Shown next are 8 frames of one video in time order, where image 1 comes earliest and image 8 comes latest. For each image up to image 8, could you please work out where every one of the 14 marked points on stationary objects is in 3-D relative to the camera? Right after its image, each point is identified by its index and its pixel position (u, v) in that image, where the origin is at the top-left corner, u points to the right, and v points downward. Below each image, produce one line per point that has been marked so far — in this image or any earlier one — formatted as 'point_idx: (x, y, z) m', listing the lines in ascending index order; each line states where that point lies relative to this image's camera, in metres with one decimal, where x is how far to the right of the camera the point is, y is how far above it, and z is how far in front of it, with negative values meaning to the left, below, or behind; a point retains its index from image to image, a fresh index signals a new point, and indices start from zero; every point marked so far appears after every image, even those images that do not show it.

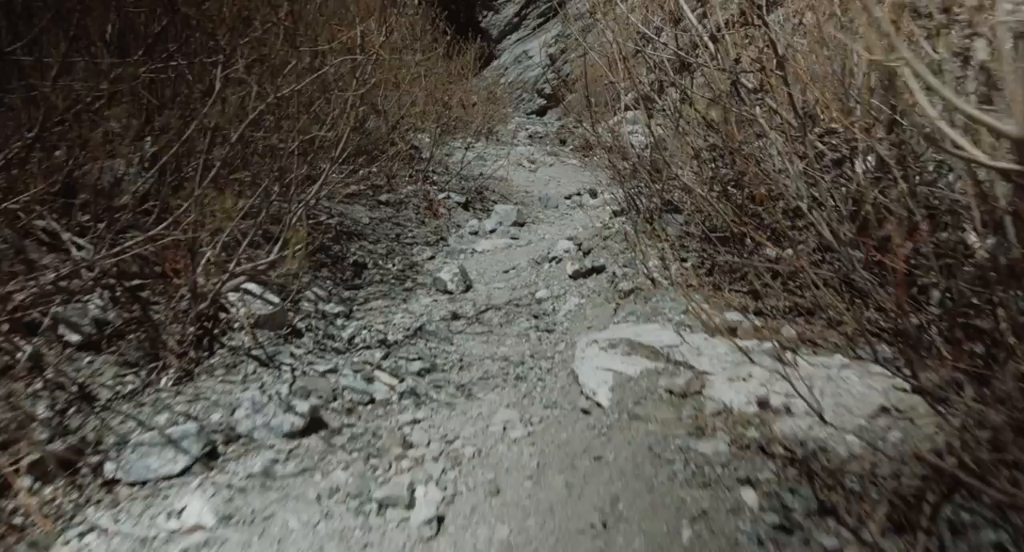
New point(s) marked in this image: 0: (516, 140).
0: (+0.1, +2.2, +10.7) m
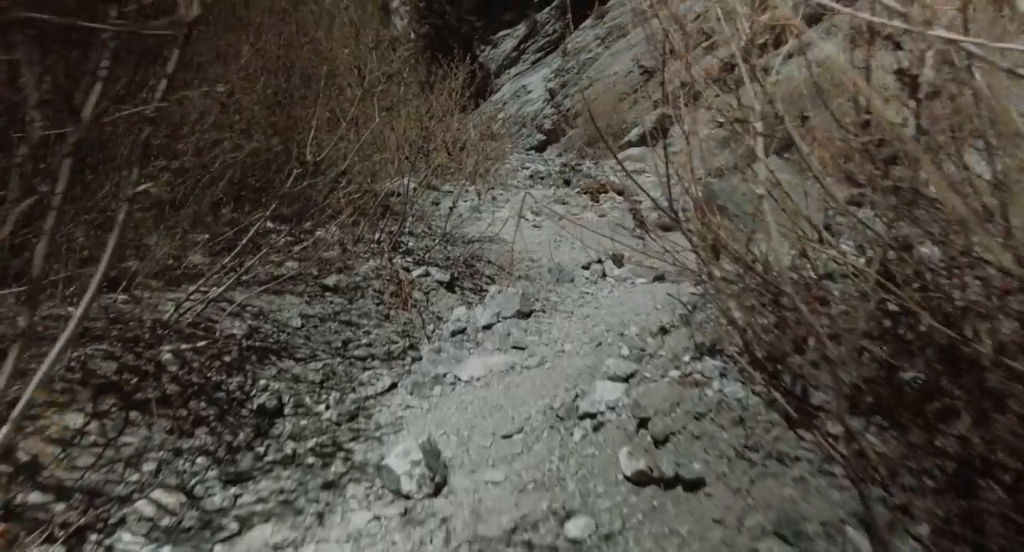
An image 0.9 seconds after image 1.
0: (+0.1, +1.4, +9.8) m
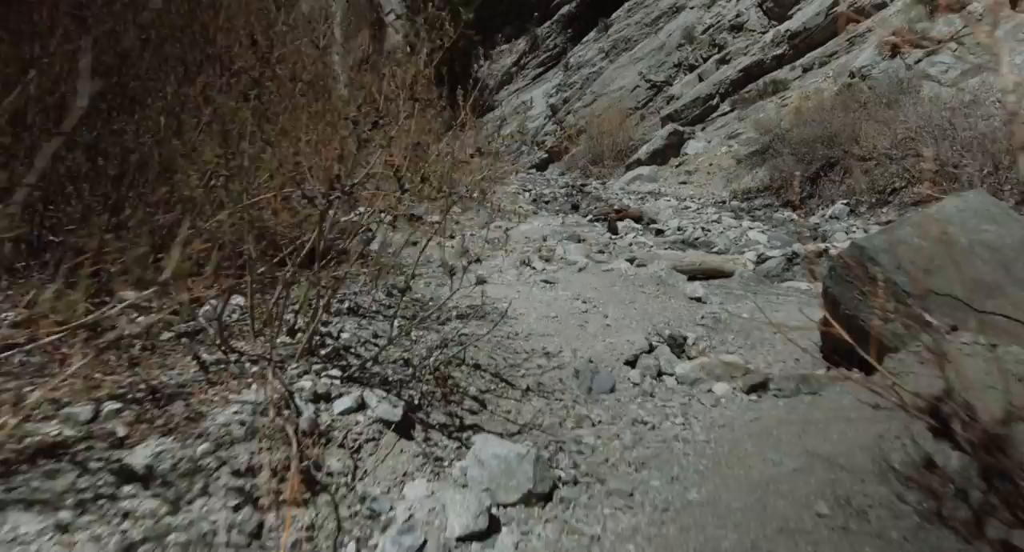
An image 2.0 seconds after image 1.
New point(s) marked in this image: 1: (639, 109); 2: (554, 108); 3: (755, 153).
0: (+0.1, +0.9, +8.5) m
1: (+3.2, +4.2, +17.5) m
2: (+1.2, +4.8, +19.8) m
3: (+4.0, +2.0, +11.3) m
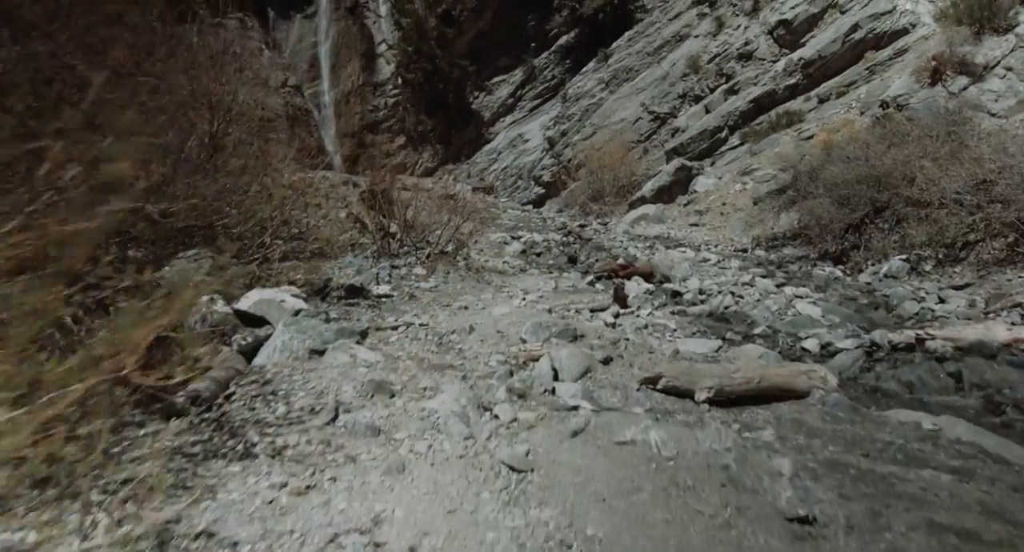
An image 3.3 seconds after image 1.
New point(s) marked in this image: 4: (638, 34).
0: (0.0, +0.2, +7.1) m
1: (+3.0, +3.1, +16.2) m
2: (+1.0, +3.6, +18.5) m
3: (+3.8, +1.2, +9.9) m
4: (+3.4, +6.6, +19.0) m
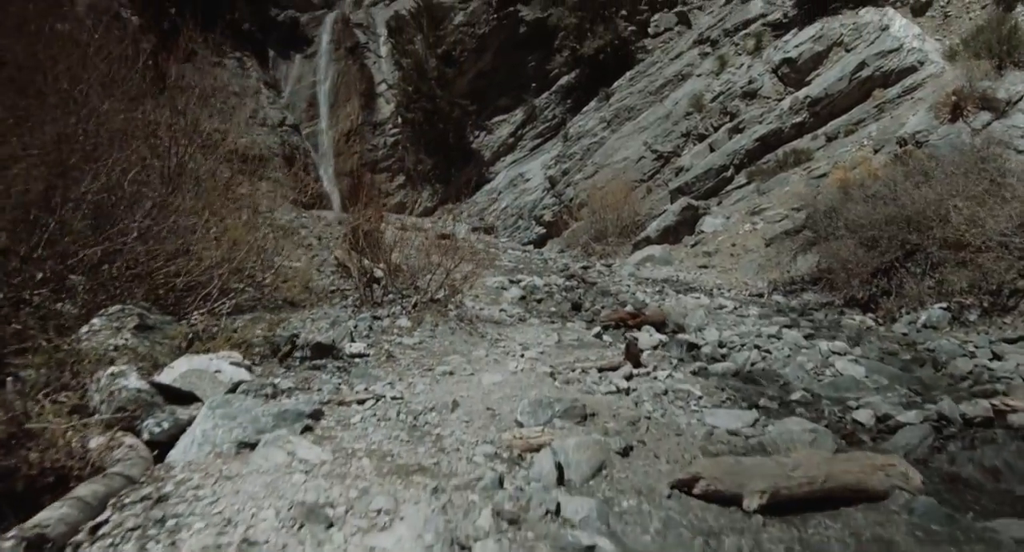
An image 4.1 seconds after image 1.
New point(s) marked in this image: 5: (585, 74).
0: (-0.1, -0.2, +6.5) m
1: (+3.0, +2.1, +15.7) m
2: (+1.0, +2.5, +18.1) m
3: (+3.8, +0.6, +9.4) m
4: (+3.4, +5.5, +18.7) m
5: (+2.1, +5.8, +19.9) m
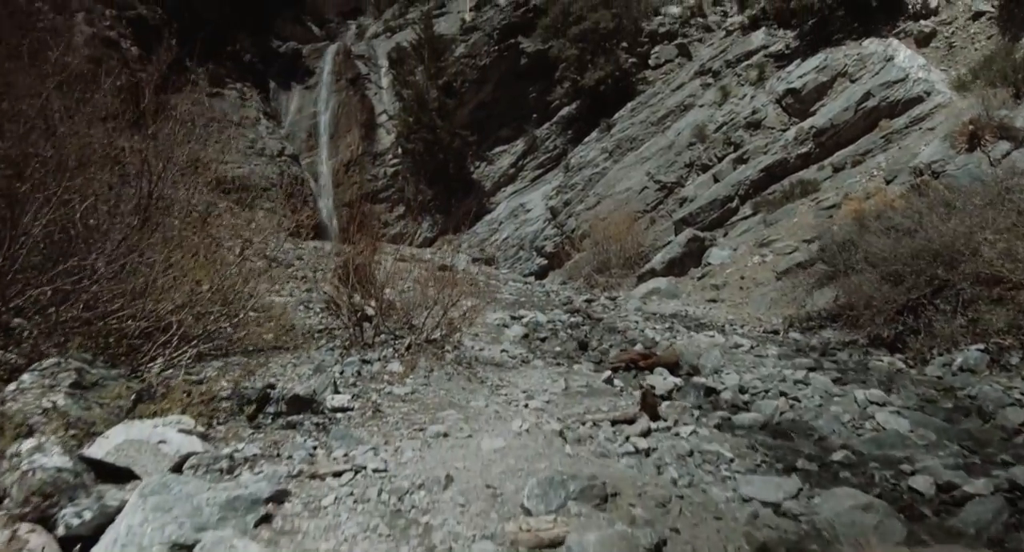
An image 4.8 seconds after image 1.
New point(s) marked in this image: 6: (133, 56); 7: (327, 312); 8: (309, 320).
0: (0.0, -0.5, +6.1) m
1: (+3.0, +1.4, +15.4) m
2: (+1.1, +1.7, +17.8) m
3: (+3.8, +0.1, +9.0) m
4: (+3.4, +4.6, +18.5) m
5: (+2.1, +4.9, +19.7) m
6: (-8.9, +5.2, +16.3) m
7: (-1.5, -0.3, +5.8) m
8: (-1.7, -0.4, +5.6) m
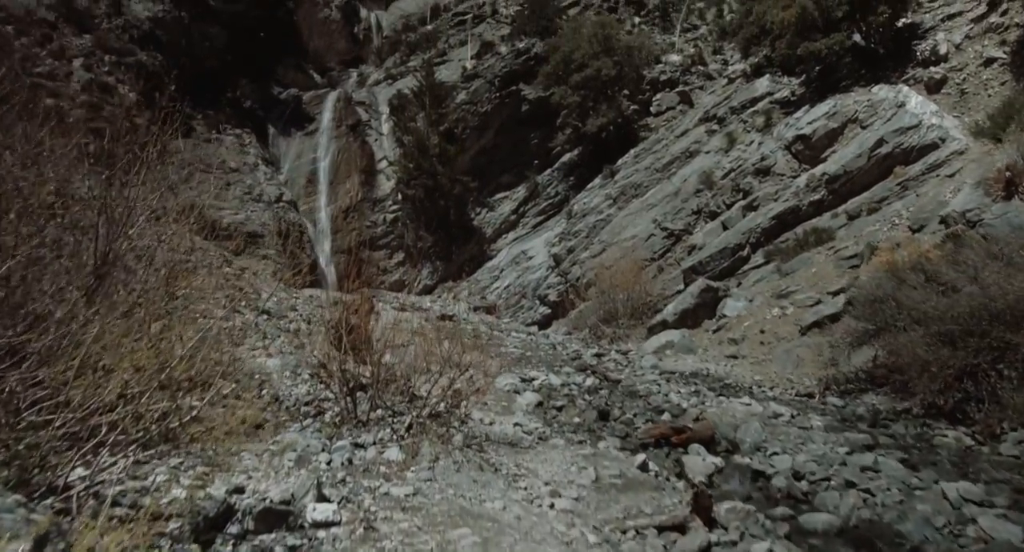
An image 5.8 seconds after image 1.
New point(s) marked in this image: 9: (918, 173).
0: (+0.1, -1.0, +5.4) m
1: (+3.1, +0.3, +14.9) m
2: (+1.1, +0.4, +17.3) m
3: (+3.9, -0.6, +8.4) m
4: (+3.5, +3.3, +18.2) m
5: (+2.2, +3.5, +19.4) m
6: (-8.8, +4.1, +16.0) m
7: (-1.4, -0.8, +5.1) m
8: (-1.6, -0.8, +5.0) m
9: (+6.9, +1.7, +11.6) m
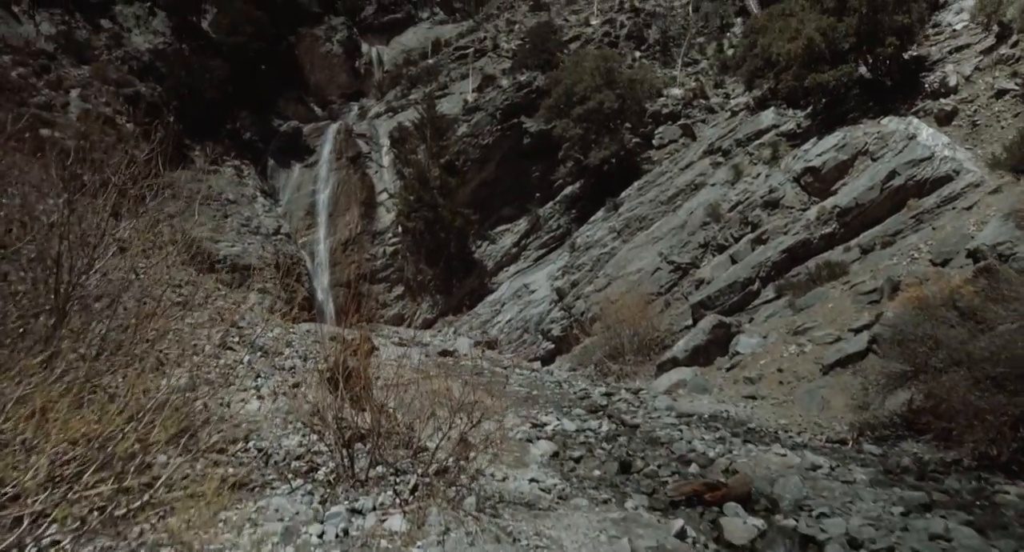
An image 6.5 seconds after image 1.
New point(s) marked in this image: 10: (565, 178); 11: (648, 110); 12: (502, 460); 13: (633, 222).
0: (+0.1, -1.3, +4.9) m
1: (+3.2, -0.4, +14.4) m
2: (+1.2, -0.4, +16.8) m
3: (+4.0, -1.0, +7.9) m
4: (+3.6, +2.4, +17.9) m
5: (+2.3, +2.6, +19.1) m
6: (-8.8, +3.3, +15.7) m
7: (-1.4, -1.0, +4.6) m
8: (-1.5, -1.1, +4.5) m
9: (+7.0, +1.2, +11.3) m
10: (+1.6, +2.8, +19.8) m
11: (+3.9, +4.6, +19.3) m
12: (-0.1, -1.2, +4.6) m
13: (+3.0, +1.3, +17.0) m
